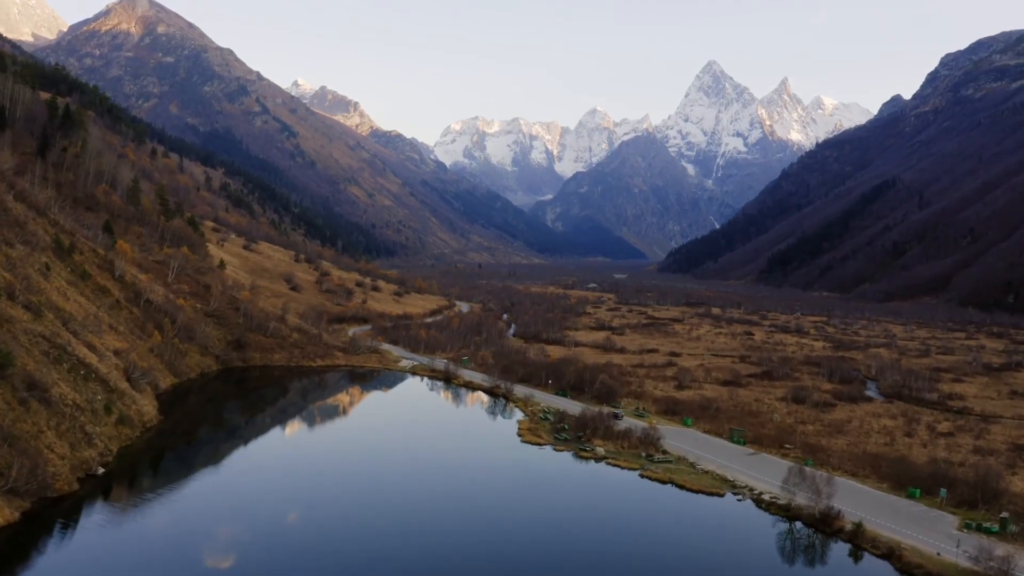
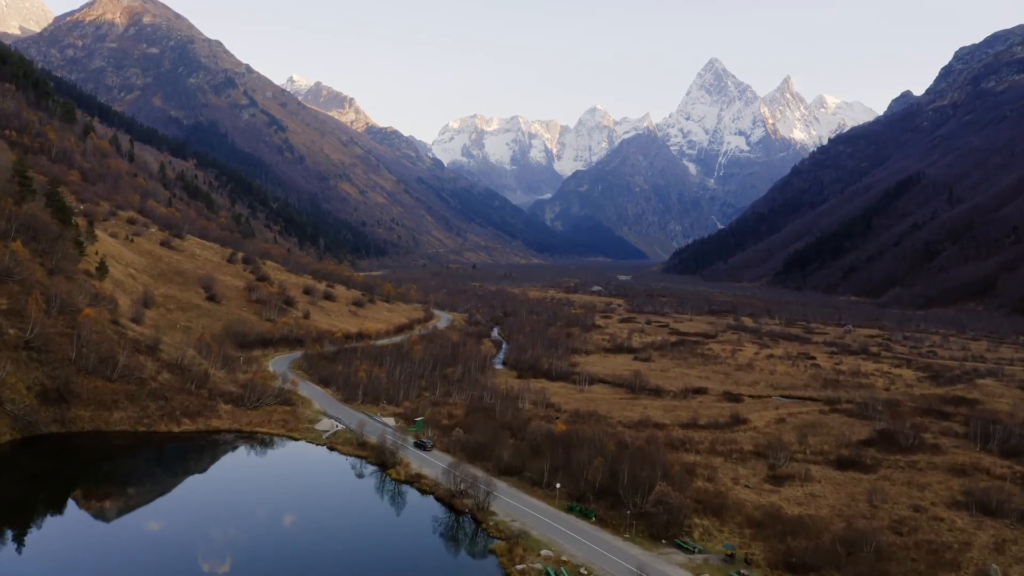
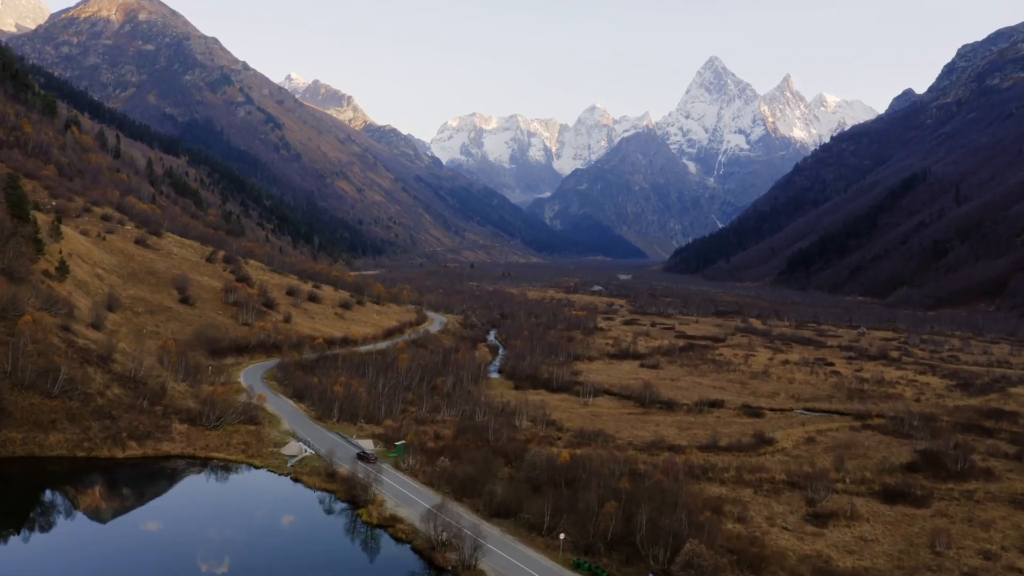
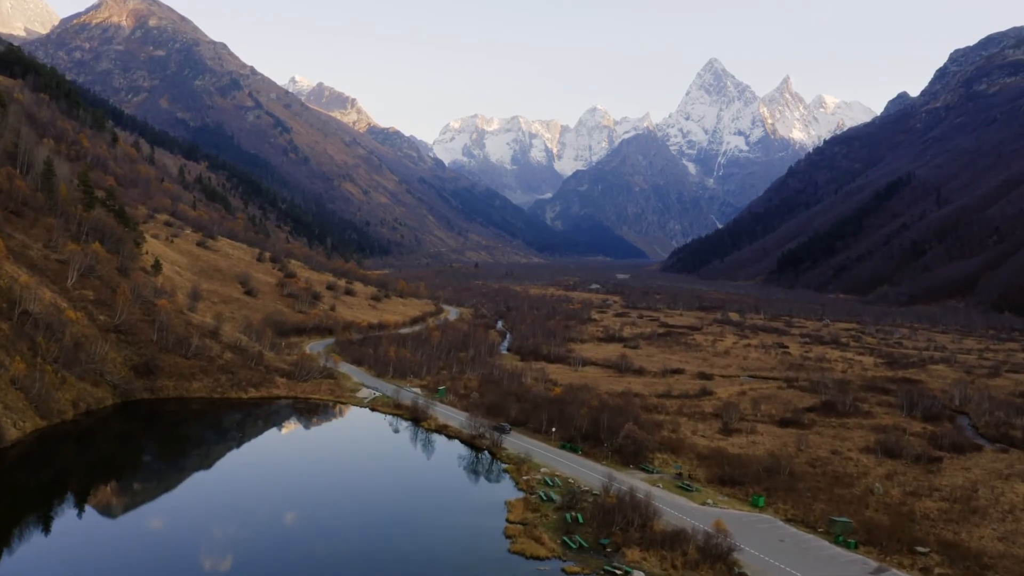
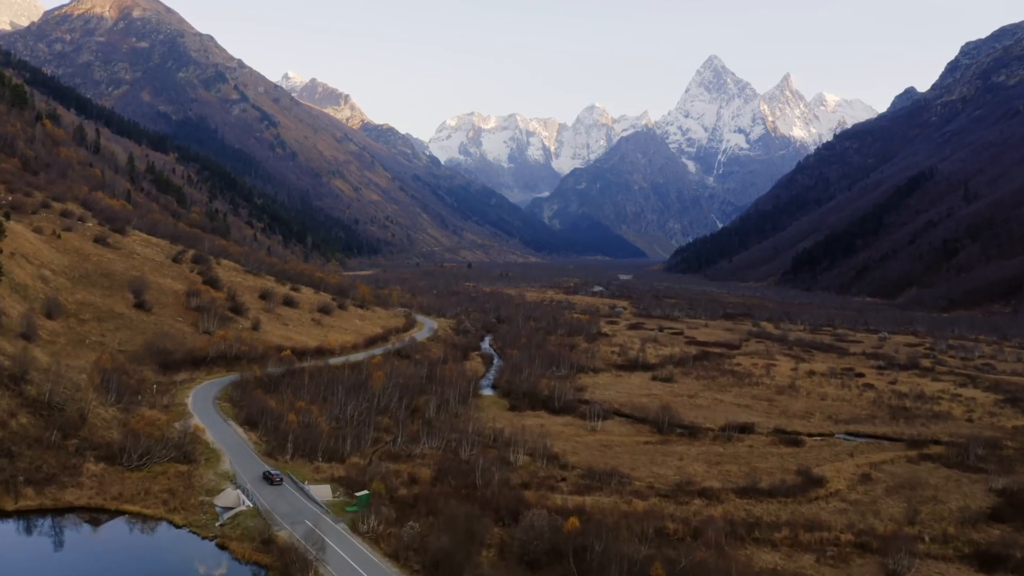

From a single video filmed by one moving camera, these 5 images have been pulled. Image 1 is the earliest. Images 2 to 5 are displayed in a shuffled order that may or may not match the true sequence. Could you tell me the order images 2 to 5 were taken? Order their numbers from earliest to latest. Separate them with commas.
4, 2, 3, 5
